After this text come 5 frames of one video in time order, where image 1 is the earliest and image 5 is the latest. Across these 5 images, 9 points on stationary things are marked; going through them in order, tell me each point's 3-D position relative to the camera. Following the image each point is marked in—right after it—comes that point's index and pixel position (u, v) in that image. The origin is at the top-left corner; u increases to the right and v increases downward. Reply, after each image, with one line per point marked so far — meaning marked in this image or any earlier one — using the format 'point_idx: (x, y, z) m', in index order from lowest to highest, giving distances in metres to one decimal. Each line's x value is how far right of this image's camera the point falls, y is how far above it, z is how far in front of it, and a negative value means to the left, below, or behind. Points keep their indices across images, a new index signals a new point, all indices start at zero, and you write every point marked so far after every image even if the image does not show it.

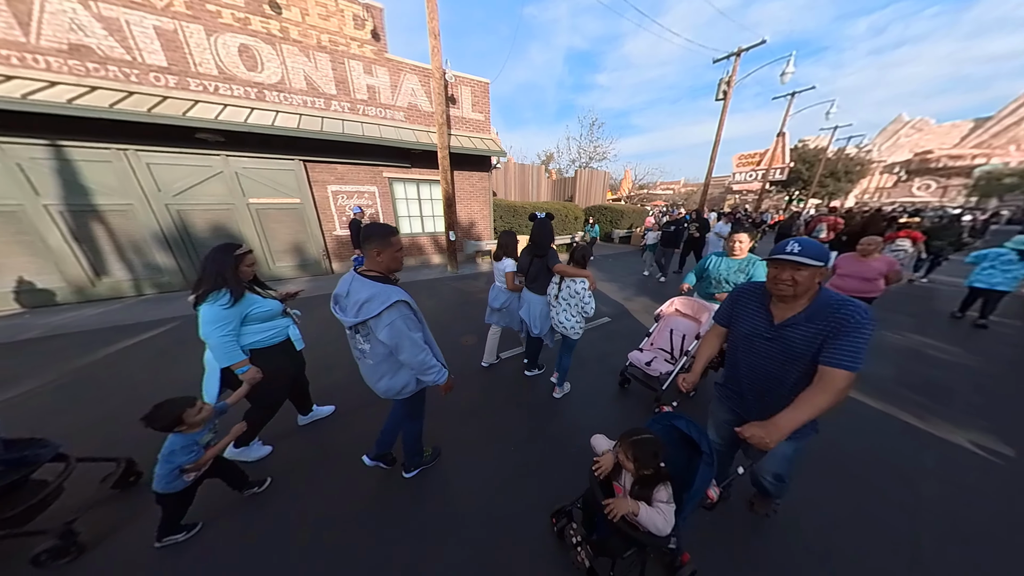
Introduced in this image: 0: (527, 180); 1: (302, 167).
0: (+0.9, +6.1, +13.5) m
1: (-5.8, +3.3, +6.6) m
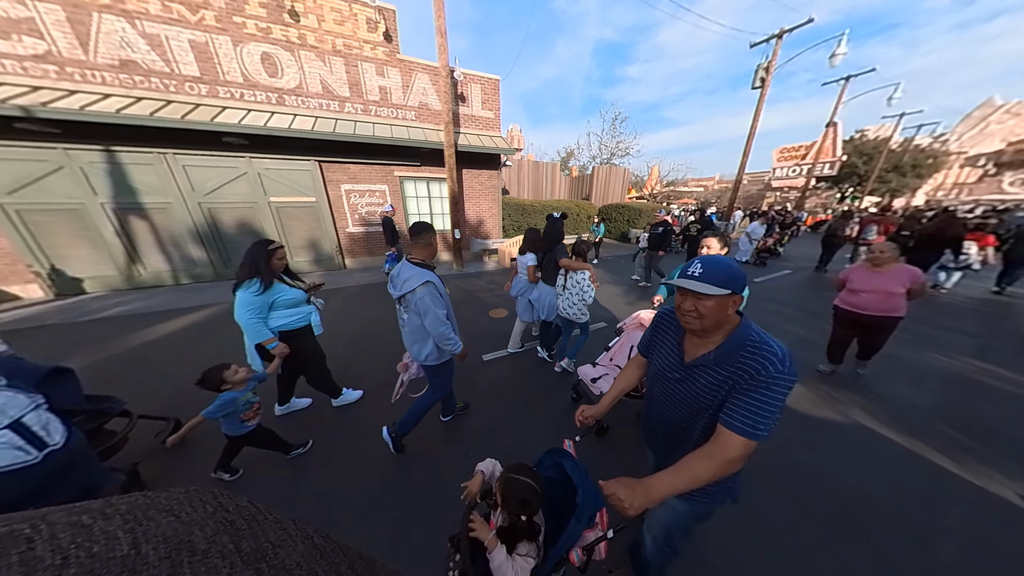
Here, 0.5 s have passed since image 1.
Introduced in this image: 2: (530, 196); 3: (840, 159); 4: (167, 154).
0: (+1.7, +6.2, +13.2) m
1: (-5.7, +3.5, +6.9) m
2: (+1.0, +5.0, +13.1) m
3: (+24.8, +9.8, +18.0) m
4: (-8.3, +3.2, +5.7) m
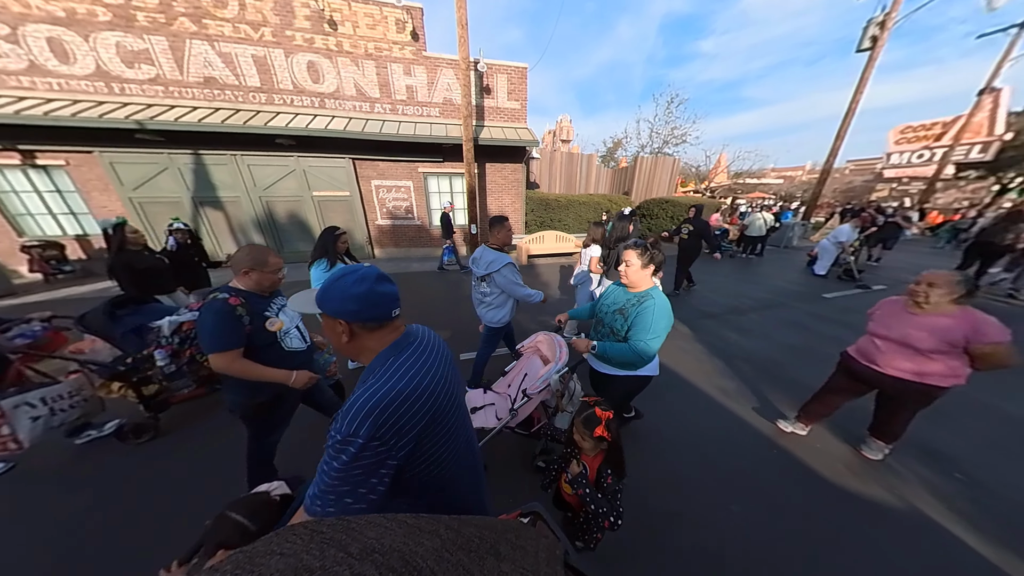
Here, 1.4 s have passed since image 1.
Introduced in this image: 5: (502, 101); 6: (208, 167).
0: (+3.4, +6.2, +12.5) m
1: (-5.1, +3.9, +7.6) m
2: (+2.6, +5.1, +12.5) m
3: (+27.1, +8.4, +13.3) m
4: (-7.9, +3.8, +6.8) m
5: (-0.3, +6.3, +8.0) m
6: (-8.6, +3.4, +6.7) m
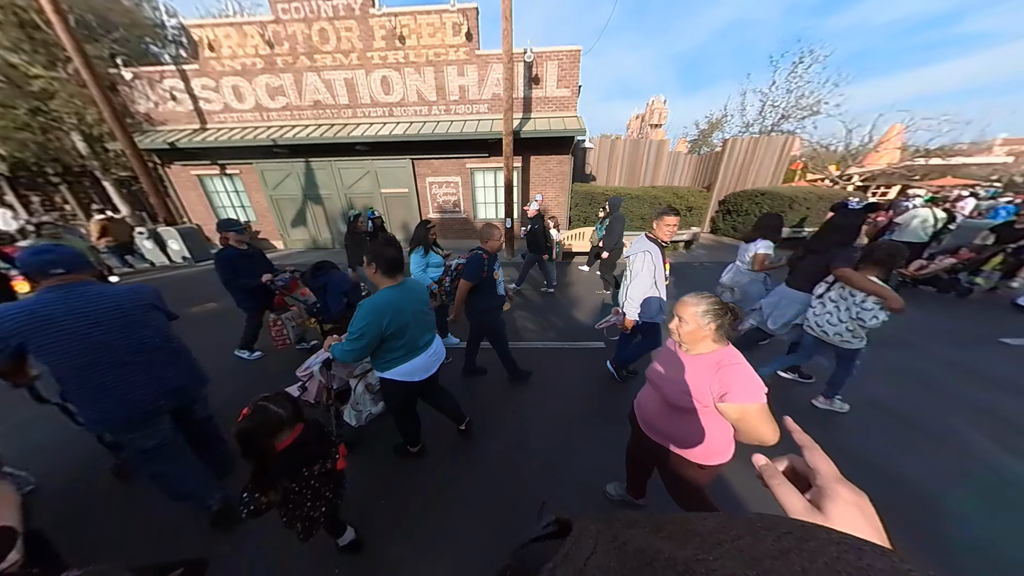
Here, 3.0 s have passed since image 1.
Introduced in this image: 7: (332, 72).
0: (+6.0, +6.0, +11.0) m
1: (-3.6, +4.4, +8.6) m
2: (+5.2, +5.0, +11.3) m
3: (+29.2, +5.9, +5.4) m
4: (-6.5, +4.6, +8.6) m
5: (+1.3, +6.4, +7.7) m
6: (-7.3, +4.3, +8.7) m
7: (-5.9, +7.1, +7.8) m
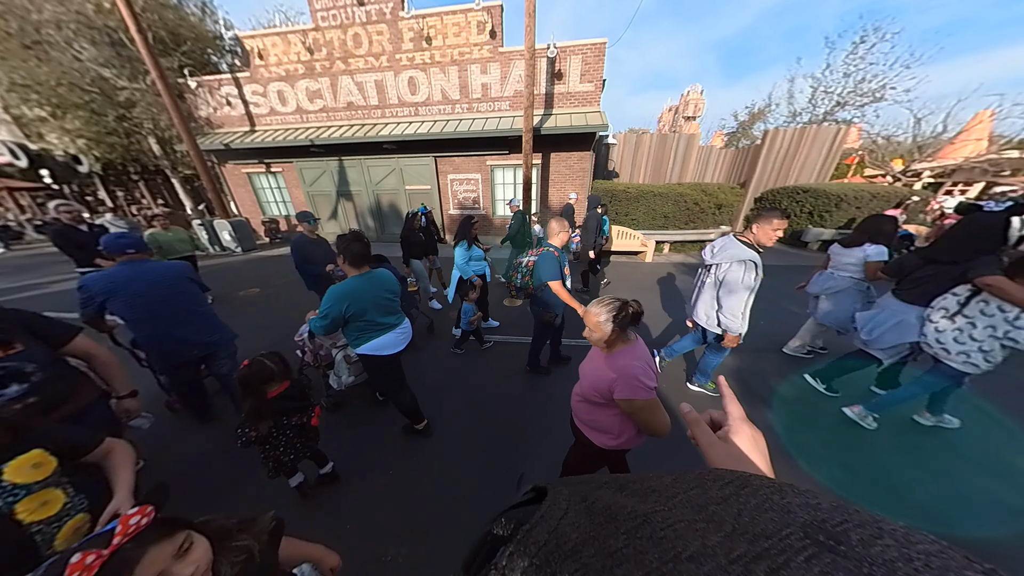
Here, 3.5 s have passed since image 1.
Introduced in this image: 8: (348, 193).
0: (+6.9, +5.9, +10.5) m
1: (-2.9, +4.7, +8.9) m
2: (+6.1, +4.9, +10.8) m
3: (+29.6, +4.9, +3.0) m
4: (-5.8, +4.9, +9.2) m
5: (+2.0, +6.5, +7.6) m
6: (-6.5, +4.7, +9.3) m
7: (-5.1, +7.4, +8.2) m
8: (-6.6, +3.8, +9.6) m
